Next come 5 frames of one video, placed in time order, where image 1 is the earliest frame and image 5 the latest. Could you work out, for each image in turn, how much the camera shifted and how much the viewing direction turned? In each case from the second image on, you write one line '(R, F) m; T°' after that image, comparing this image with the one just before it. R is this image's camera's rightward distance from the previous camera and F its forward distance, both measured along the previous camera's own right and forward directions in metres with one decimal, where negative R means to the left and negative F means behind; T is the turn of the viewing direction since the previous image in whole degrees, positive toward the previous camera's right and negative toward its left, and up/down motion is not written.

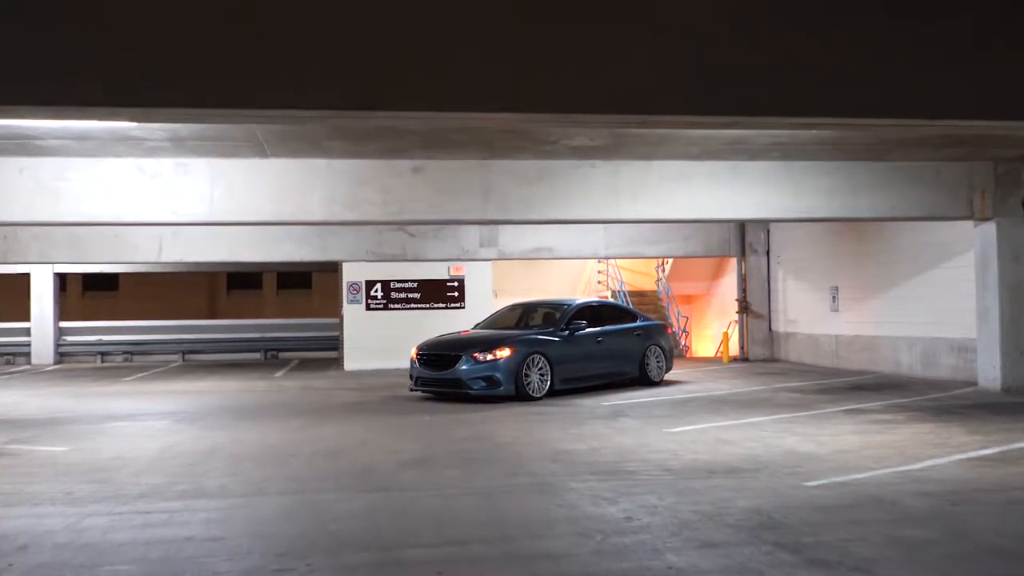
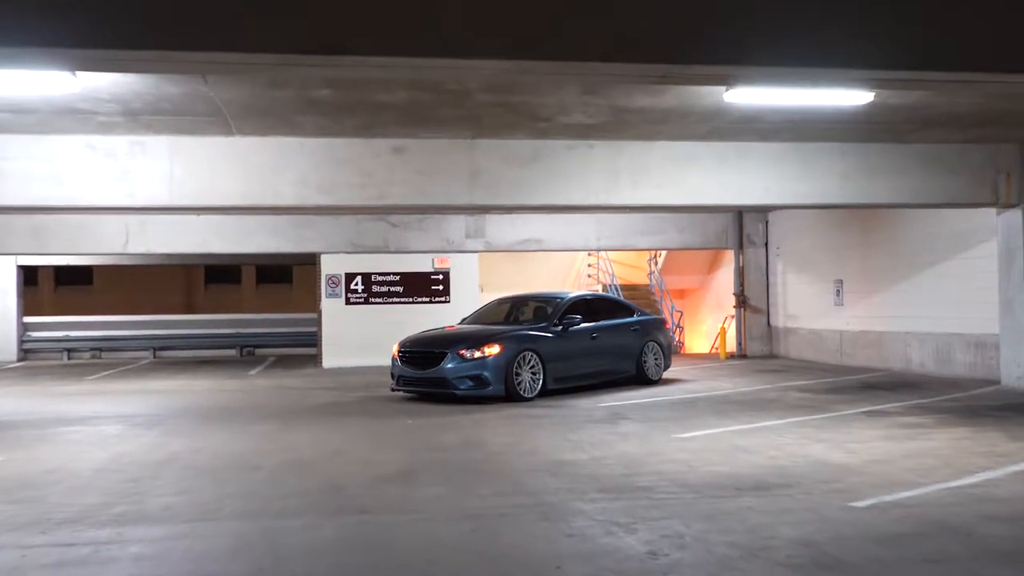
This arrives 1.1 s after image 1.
(-0.1, +1.0) m; +1°
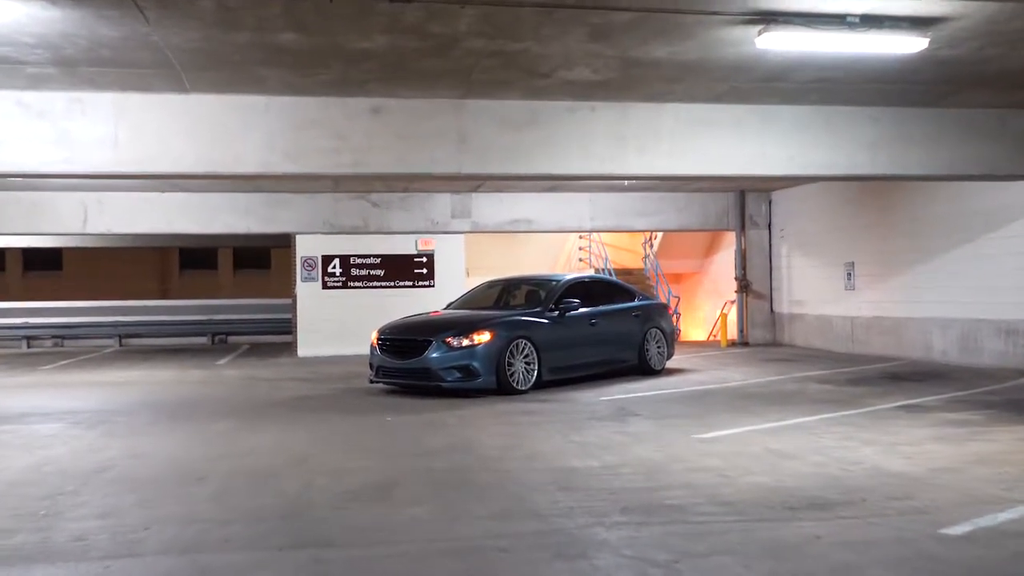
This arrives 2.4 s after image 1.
(-0.1, +1.3) m; +1°
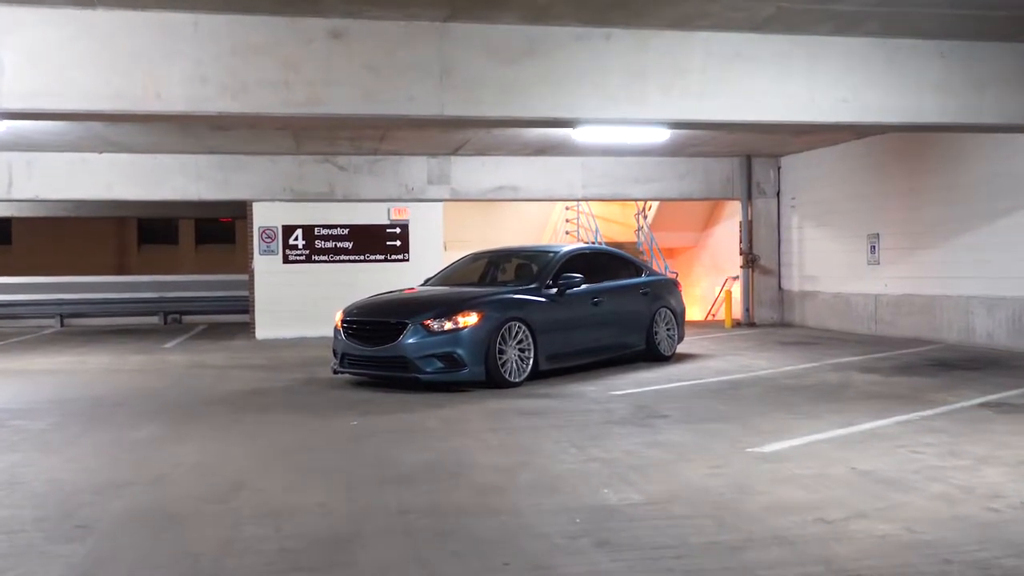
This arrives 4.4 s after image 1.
(-0.2, +1.9) m; +1°
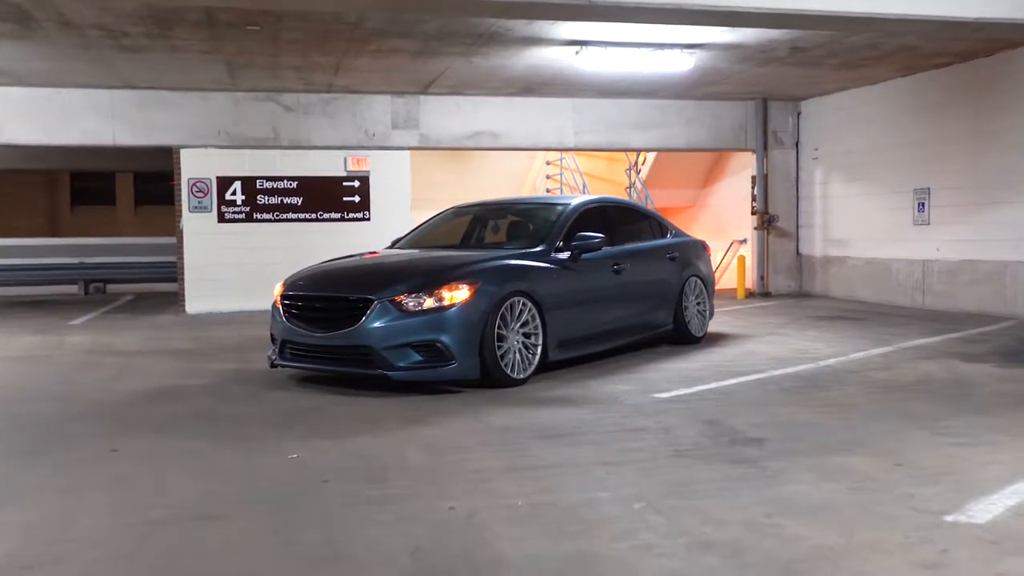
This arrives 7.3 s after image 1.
(-0.3, +2.6) m; +2°
